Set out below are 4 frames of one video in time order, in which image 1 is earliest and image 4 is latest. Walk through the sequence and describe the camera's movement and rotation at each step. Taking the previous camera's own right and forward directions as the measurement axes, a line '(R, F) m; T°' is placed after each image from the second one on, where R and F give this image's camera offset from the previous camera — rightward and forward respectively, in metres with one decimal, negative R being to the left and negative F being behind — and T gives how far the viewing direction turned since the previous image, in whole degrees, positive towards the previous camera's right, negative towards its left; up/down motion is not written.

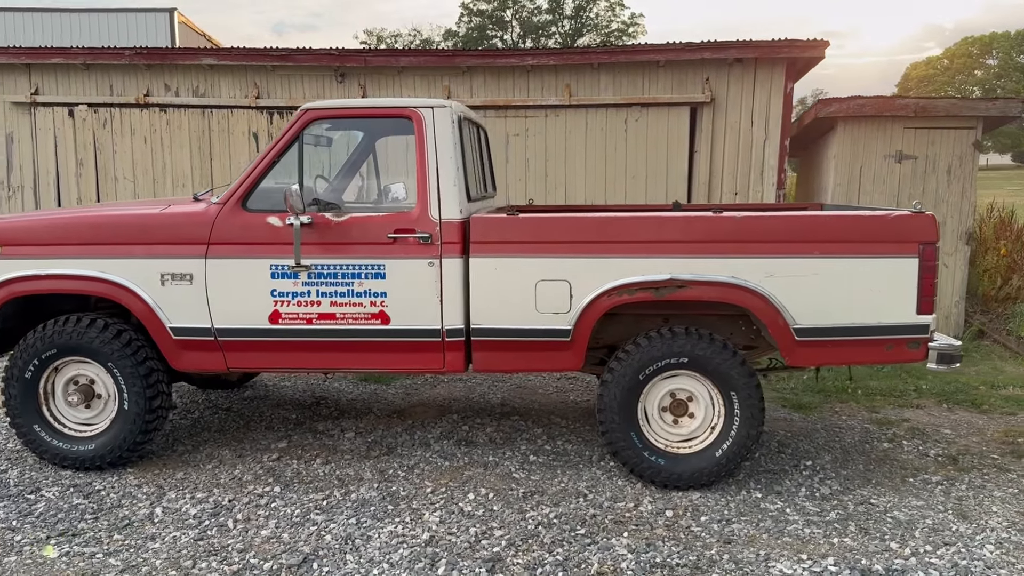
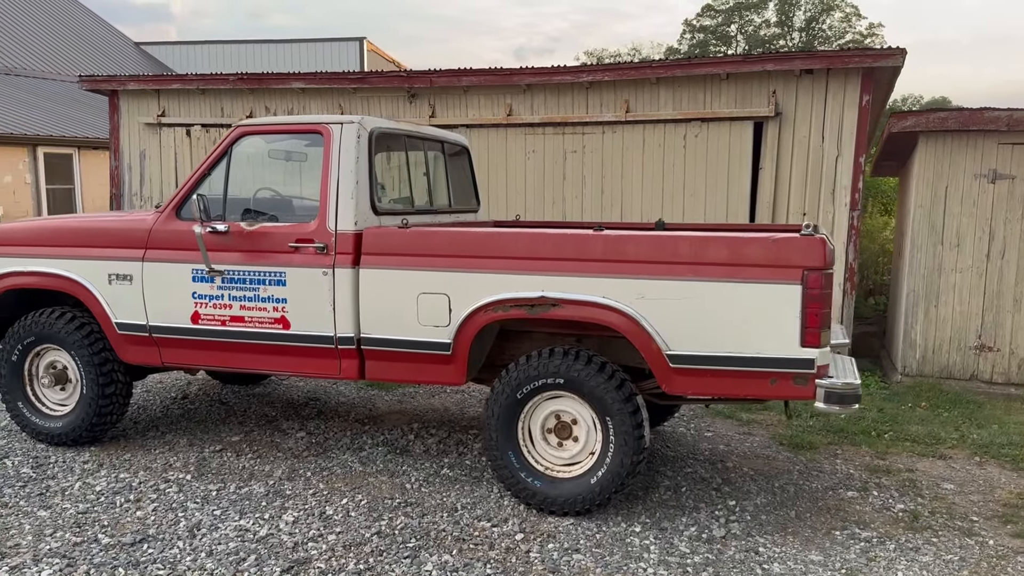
(+1.5, +0.2) m; -14°
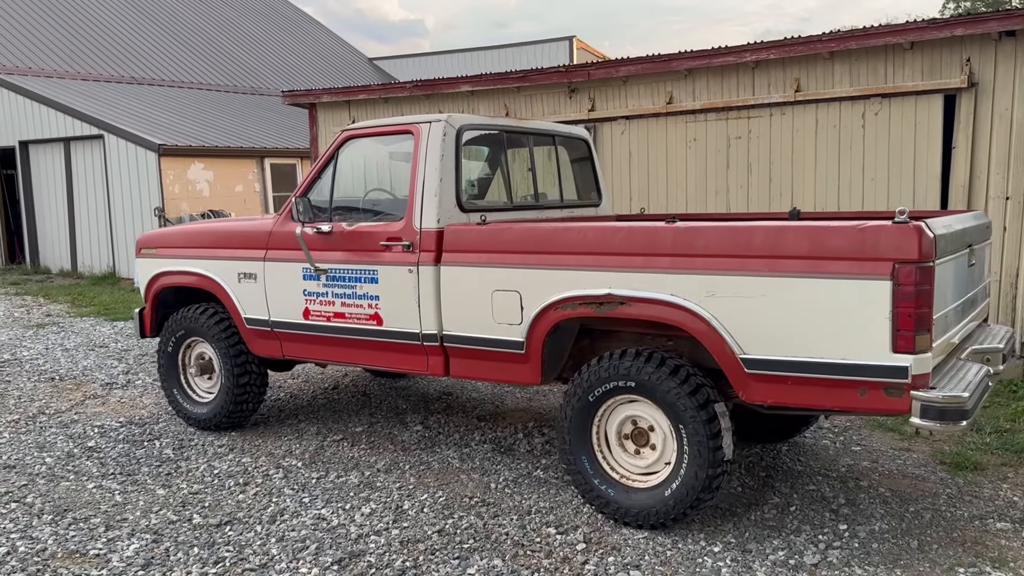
(+0.7, +0.2) m; -16°
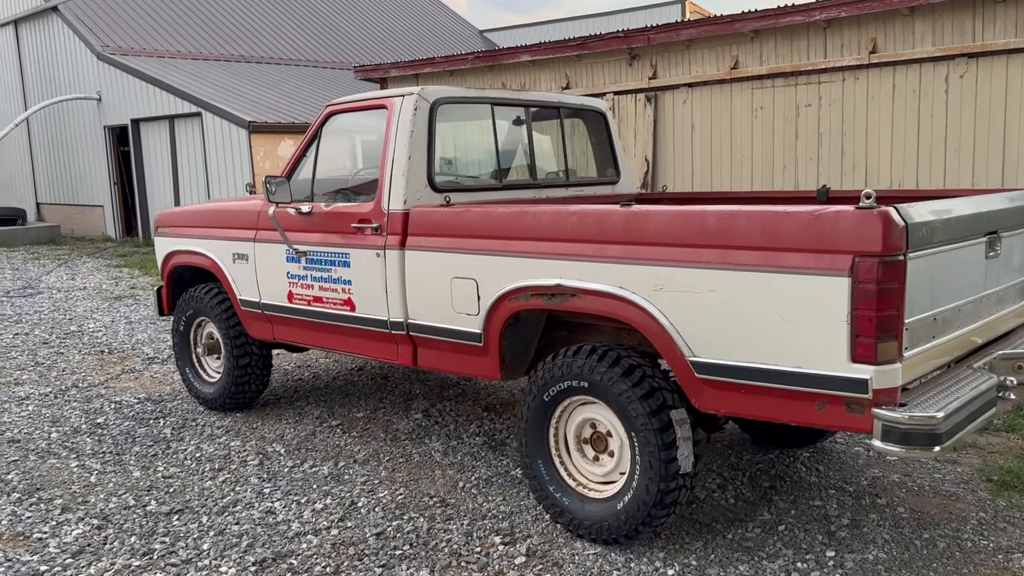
(+0.7, +0.3) m; -9°
